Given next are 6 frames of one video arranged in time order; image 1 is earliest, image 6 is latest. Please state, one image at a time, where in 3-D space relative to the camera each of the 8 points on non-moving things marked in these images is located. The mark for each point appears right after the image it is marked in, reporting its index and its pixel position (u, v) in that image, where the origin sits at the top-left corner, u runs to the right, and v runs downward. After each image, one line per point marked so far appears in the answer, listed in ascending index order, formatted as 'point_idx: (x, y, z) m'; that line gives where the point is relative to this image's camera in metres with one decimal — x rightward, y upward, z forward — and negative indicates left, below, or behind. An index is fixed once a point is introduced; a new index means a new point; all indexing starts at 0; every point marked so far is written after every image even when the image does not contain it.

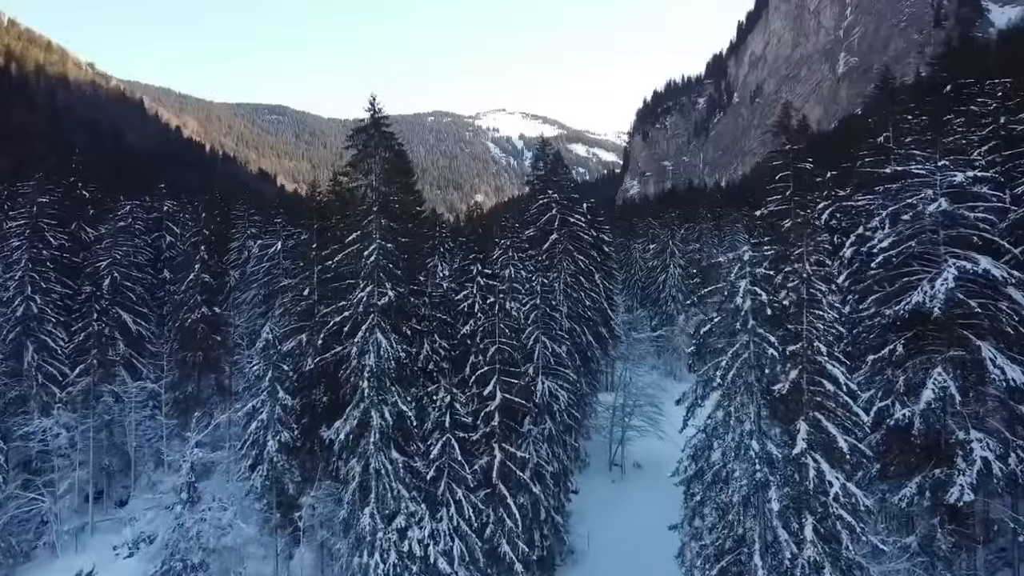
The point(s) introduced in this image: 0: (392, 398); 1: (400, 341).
0: (-2.8, -2.6, +19.0) m
1: (-2.7, -1.3, +19.6) m
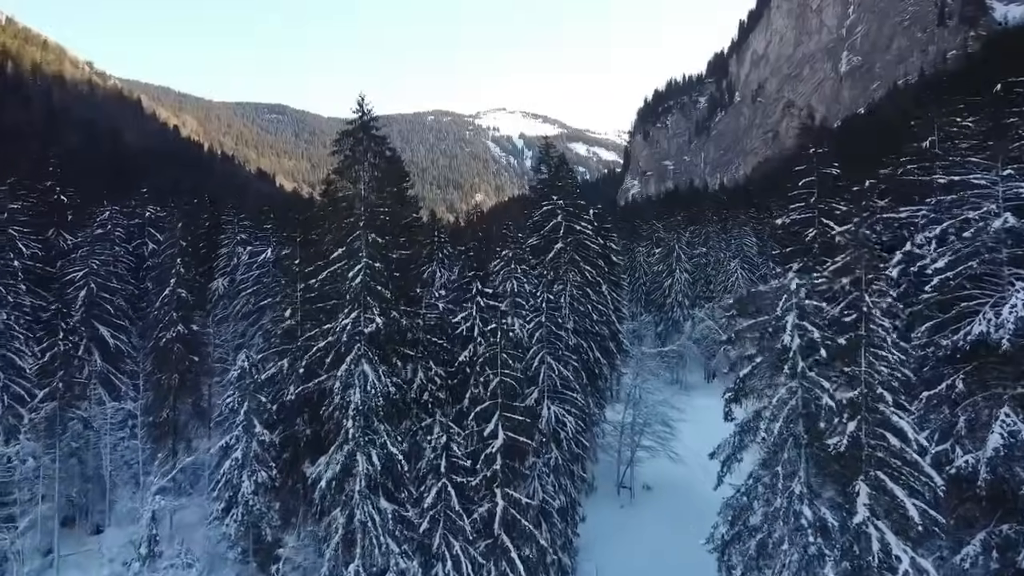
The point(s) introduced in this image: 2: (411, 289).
0: (-2.7, -3.1, +16.8) m
1: (-2.6, -1.8, +17.5) m
2: (-2.4, -0.1, +19.5) m
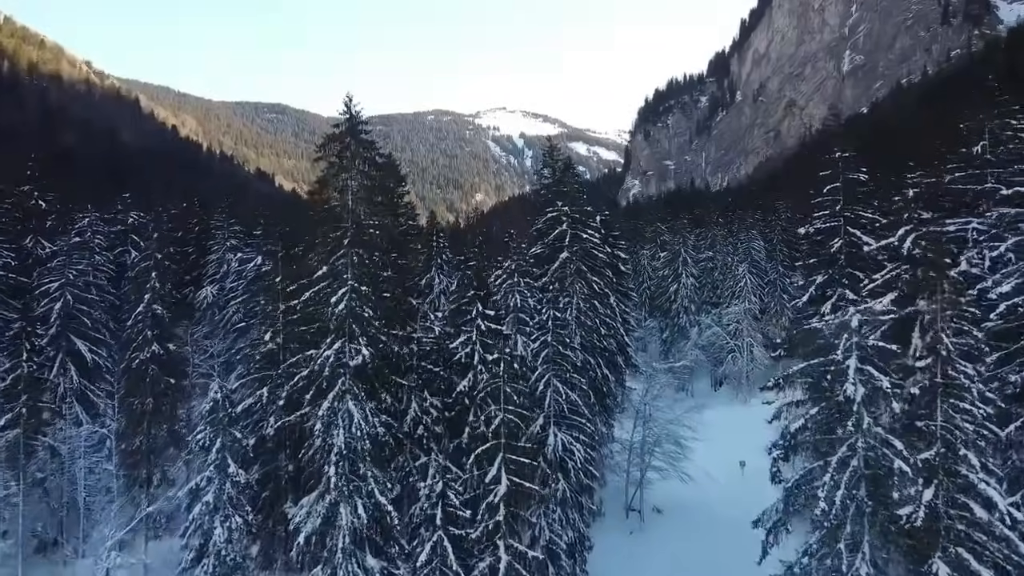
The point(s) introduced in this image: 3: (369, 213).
0: (-2.6, -3.5, +14.9) m
1: (-2.5, -2.3, +15.6) m
2: (-2.3, -0.5, +17.6) m
3: (-3.1, +1.7, +18.6) m
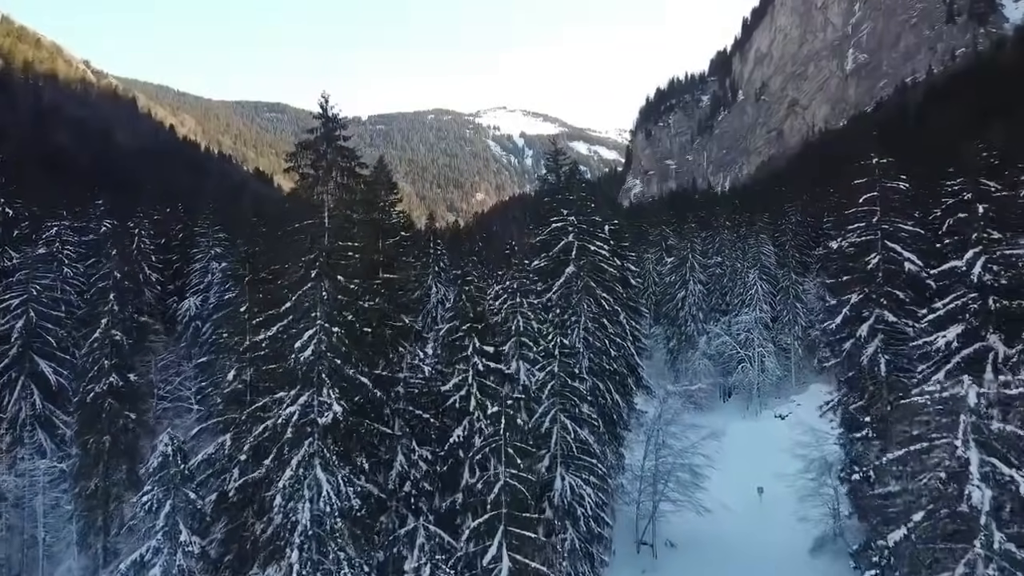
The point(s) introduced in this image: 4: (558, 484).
0: (-2.5, -4.1, +12.4) m
1: (-2.5, -2.9, +13.0) m
2: (-2.3, -1.1, +15.0) m
3: (-3.1, +1.1, +16.0) m
4: (+1.1, -4.6, +19.4) m
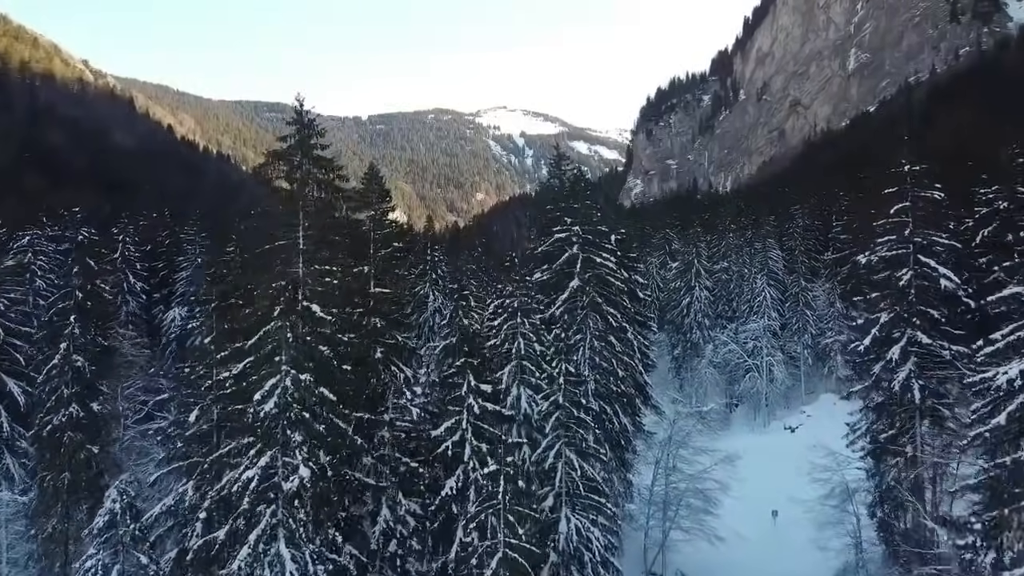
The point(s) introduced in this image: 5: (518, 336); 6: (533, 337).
0: (-2.5, -4.6, +10.5) m
1: (-2.5, -3.4, +11.2) m
2: (-2.2, -1.6, +13.2) m
3: (-3.1, +0.6, +14.2) m
4: (+1.1, -5.1, +17.5) m
5: (+0.2, -1.1, +18.6) m
6: (+0.5, -1.1, +19.3) m
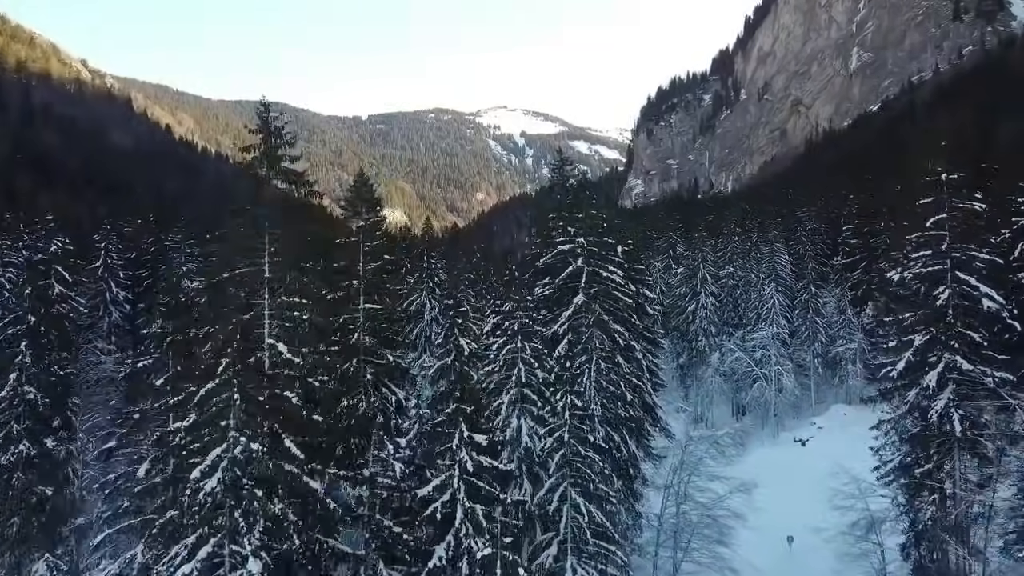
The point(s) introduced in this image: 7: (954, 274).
0: (-2.5, -5.1, +8.7) m
1: (-2.5, -3.8, +9.3) m
2: (-2.3, -2.1, +11.3) m
3: (-3.1, +0.1, +12.3) m
4: (+1.1, -5.6, +15.6) m
5: (+0.1, -1.6, +16.8) m
6: (+0.5, -1.6, +17.4) m
7: (+10.4, +0.3, +19.5) m
